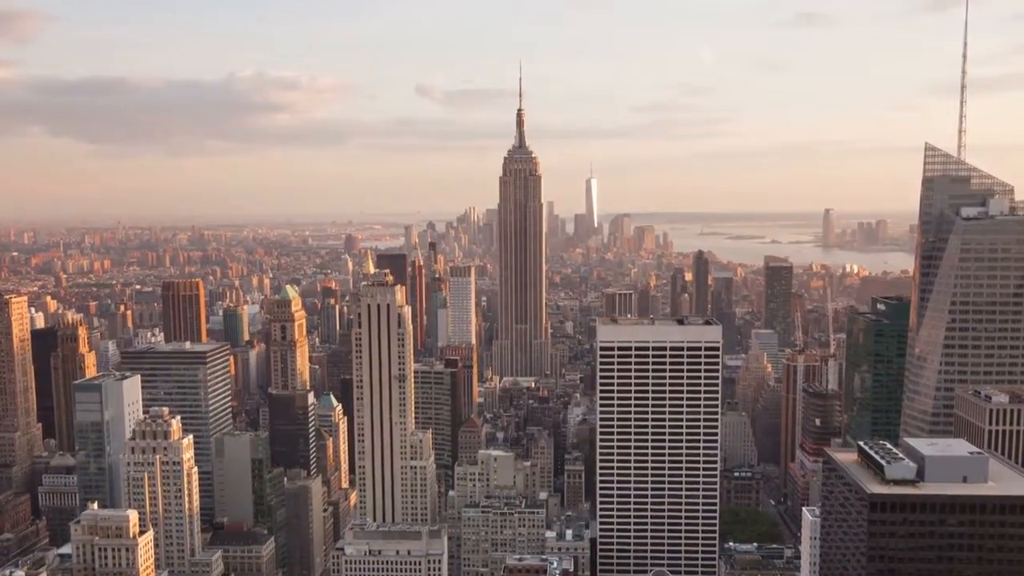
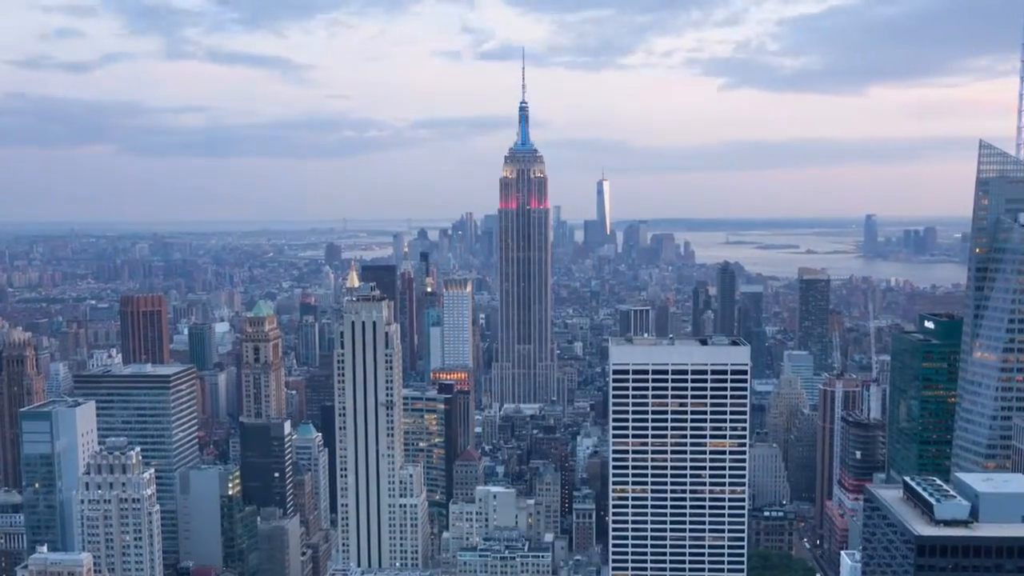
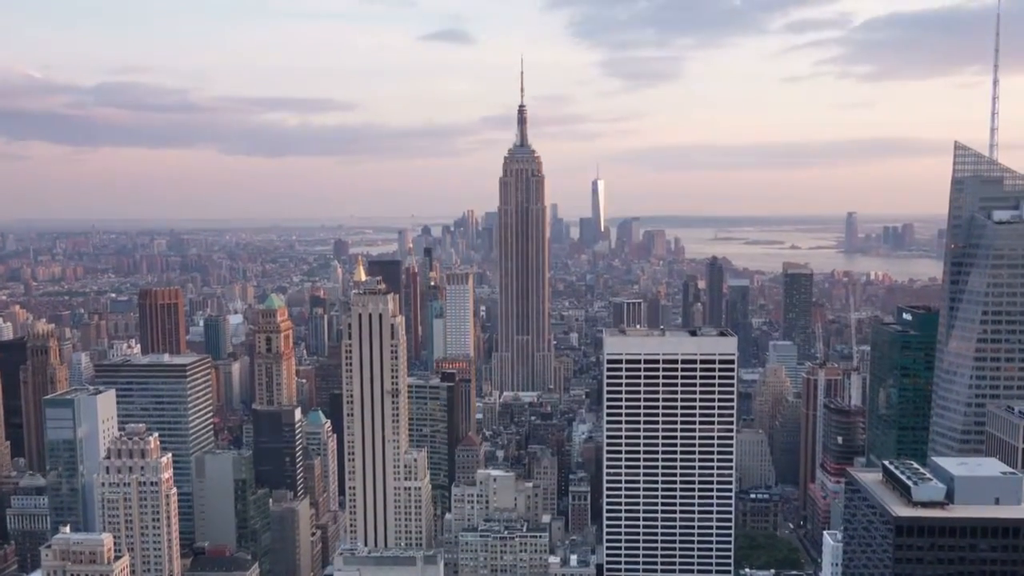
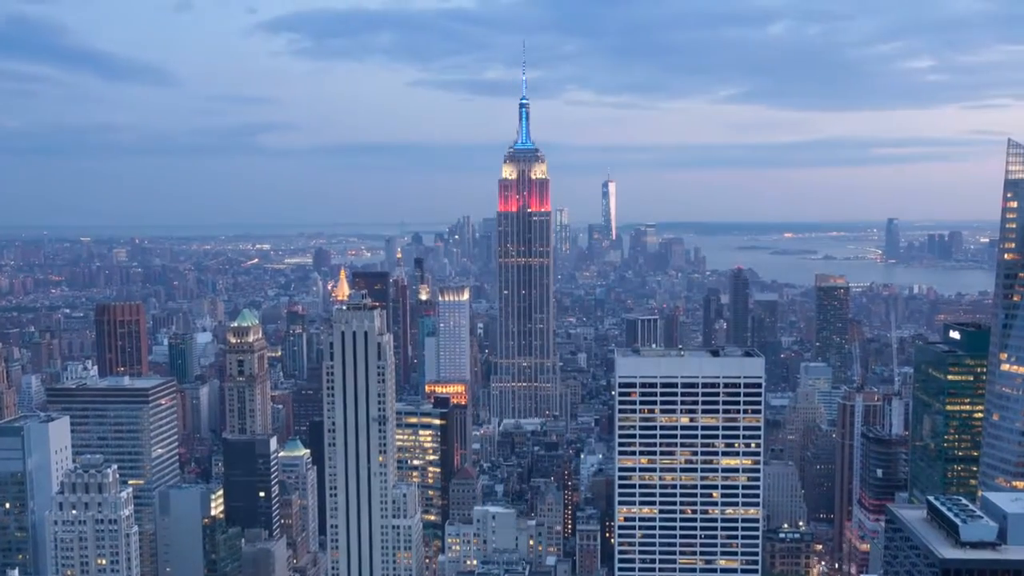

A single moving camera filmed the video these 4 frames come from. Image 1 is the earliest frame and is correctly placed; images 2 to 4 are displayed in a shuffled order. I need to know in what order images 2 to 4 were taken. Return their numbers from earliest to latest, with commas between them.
3, 2, 4
